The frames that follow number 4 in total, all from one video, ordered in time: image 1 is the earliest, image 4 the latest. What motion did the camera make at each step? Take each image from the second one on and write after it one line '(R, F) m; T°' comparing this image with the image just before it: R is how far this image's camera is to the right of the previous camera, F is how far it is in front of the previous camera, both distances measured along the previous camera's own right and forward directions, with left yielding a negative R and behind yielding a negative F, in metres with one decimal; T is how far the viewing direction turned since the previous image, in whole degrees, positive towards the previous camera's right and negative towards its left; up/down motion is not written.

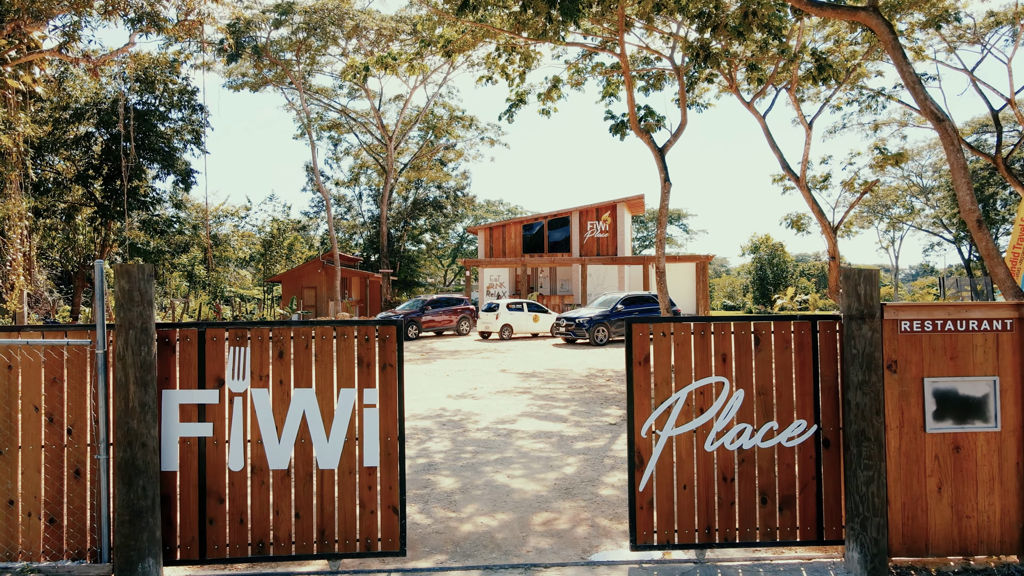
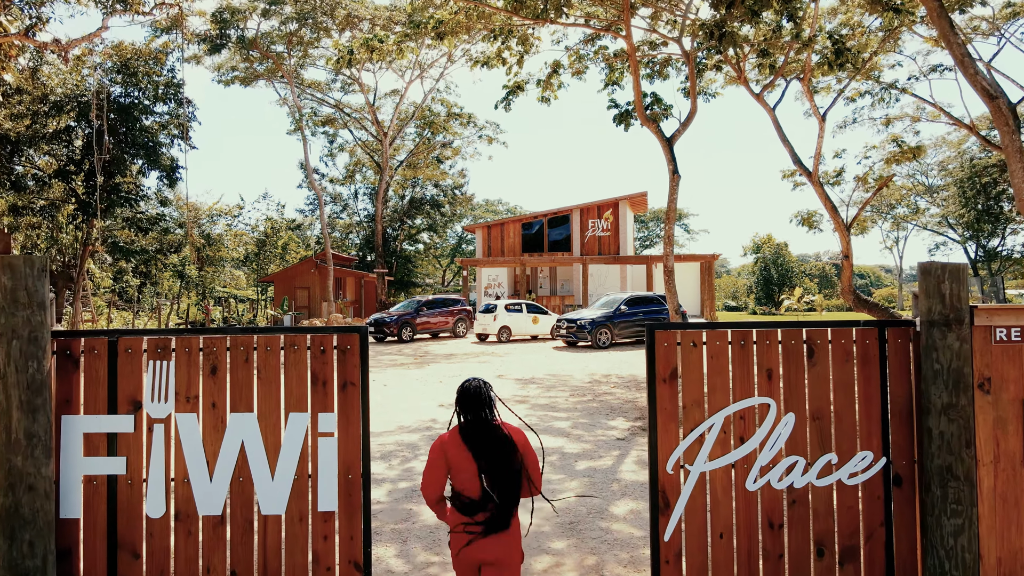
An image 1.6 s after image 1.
(0.0, +0.9) m; 0°
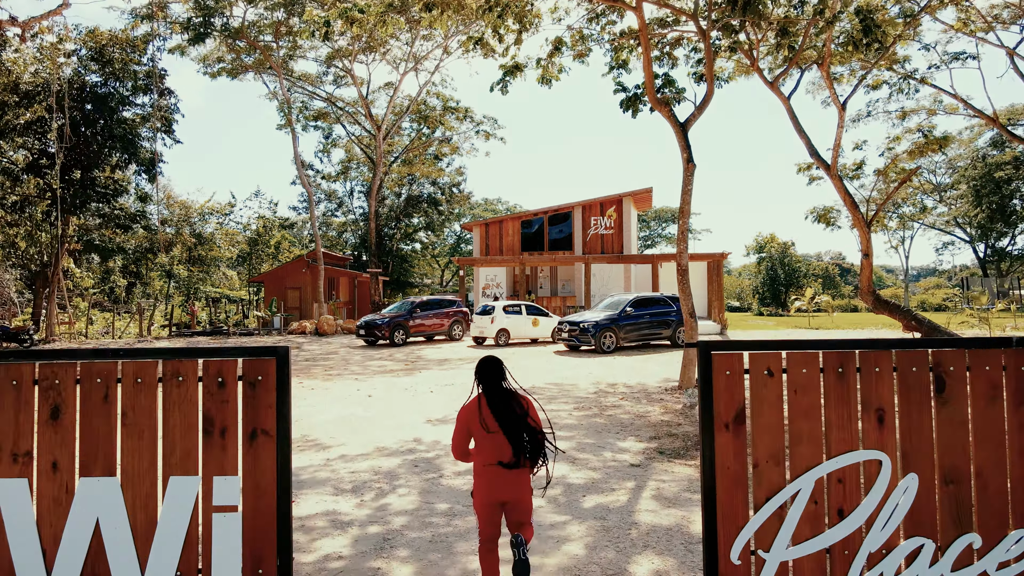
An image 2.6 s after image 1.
(0.0, +1.2) m; 0°
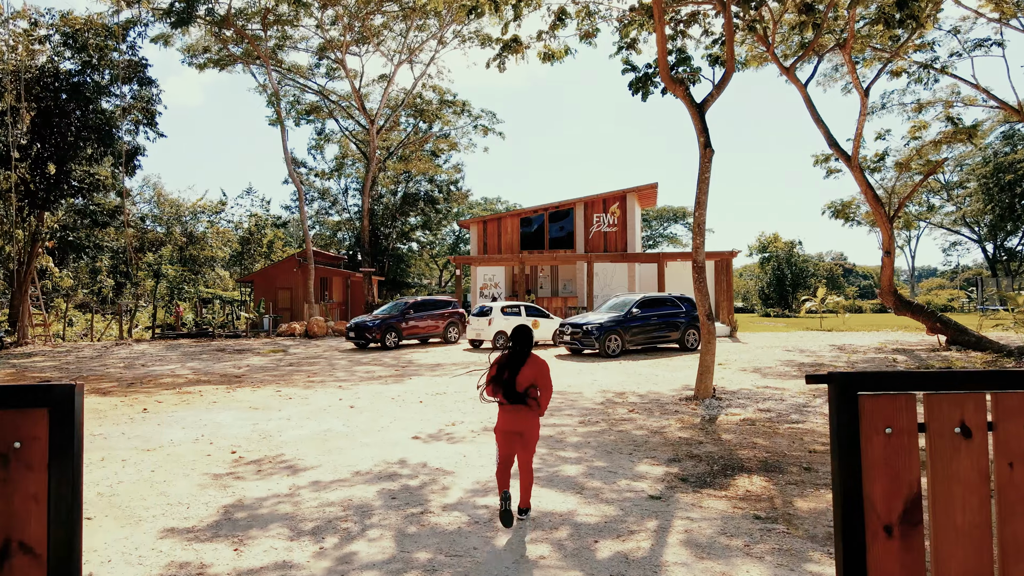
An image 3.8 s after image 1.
(0.0, +1.1) m; 0°
